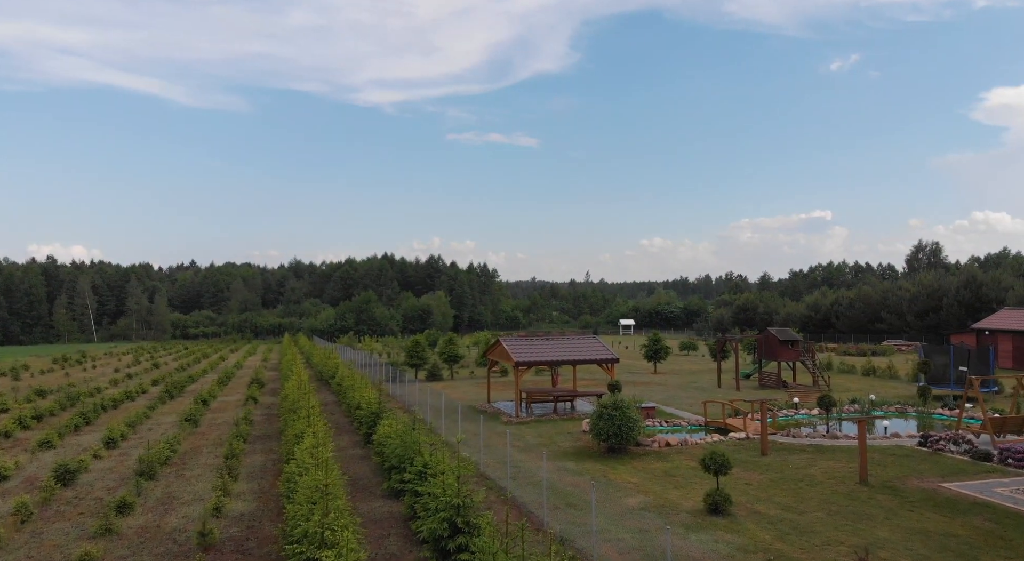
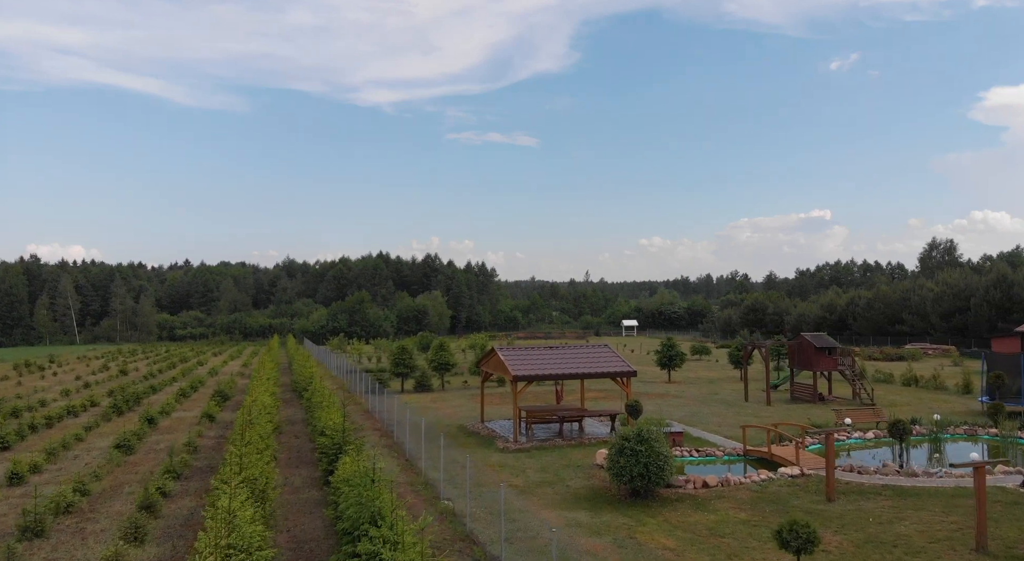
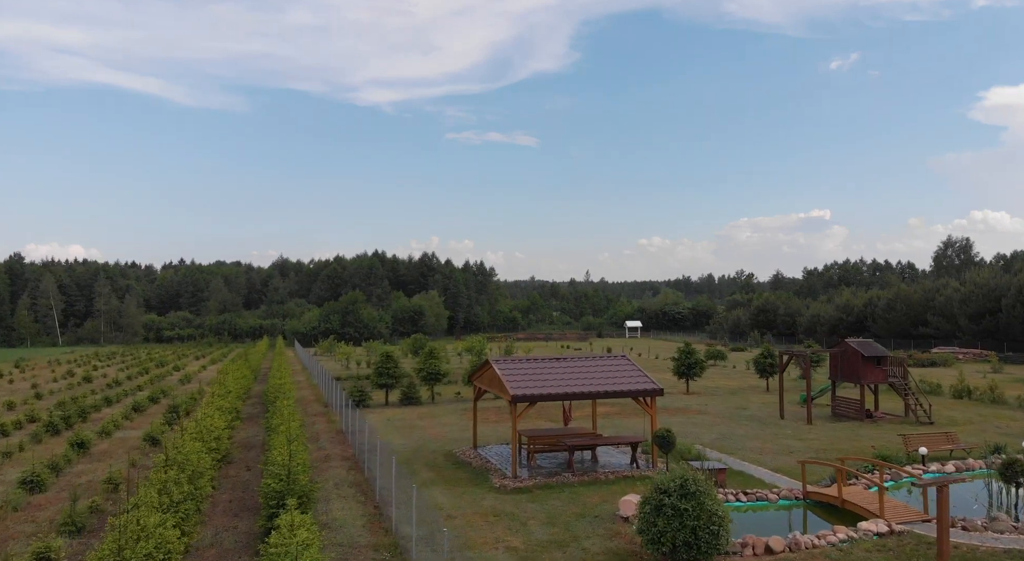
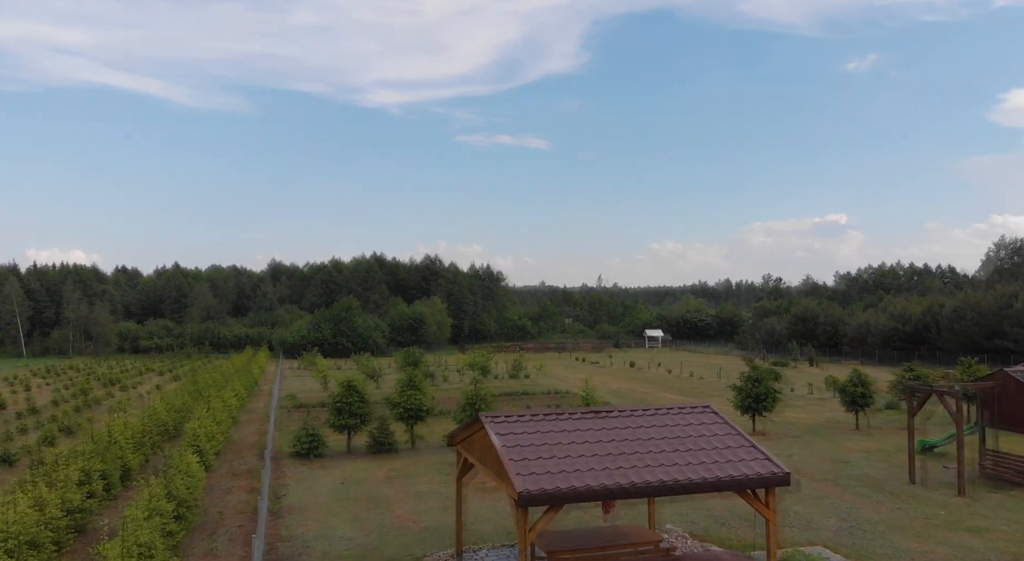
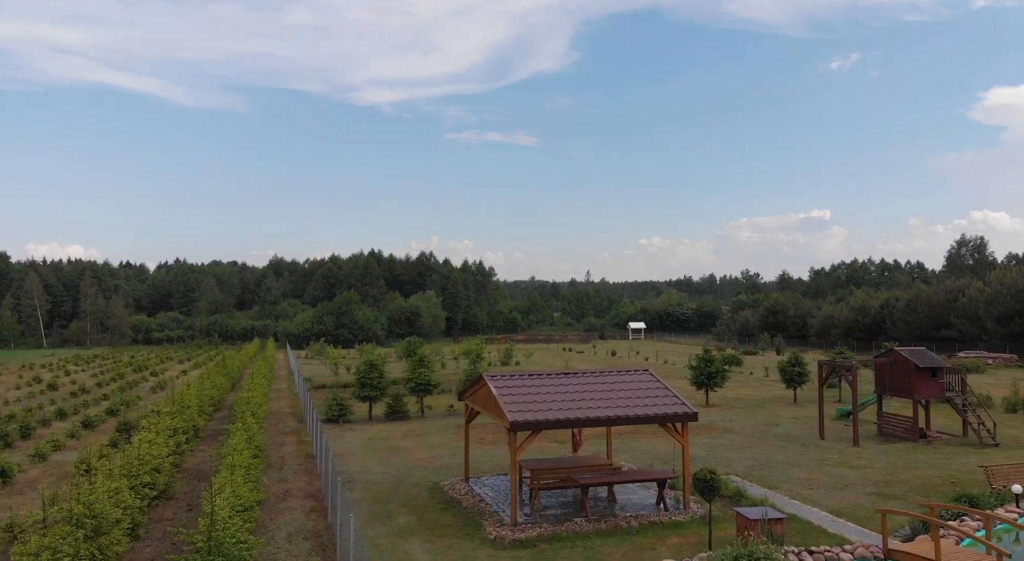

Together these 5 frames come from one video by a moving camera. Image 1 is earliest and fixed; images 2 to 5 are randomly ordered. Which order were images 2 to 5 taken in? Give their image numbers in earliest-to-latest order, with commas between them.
2, 3, 5, 4
